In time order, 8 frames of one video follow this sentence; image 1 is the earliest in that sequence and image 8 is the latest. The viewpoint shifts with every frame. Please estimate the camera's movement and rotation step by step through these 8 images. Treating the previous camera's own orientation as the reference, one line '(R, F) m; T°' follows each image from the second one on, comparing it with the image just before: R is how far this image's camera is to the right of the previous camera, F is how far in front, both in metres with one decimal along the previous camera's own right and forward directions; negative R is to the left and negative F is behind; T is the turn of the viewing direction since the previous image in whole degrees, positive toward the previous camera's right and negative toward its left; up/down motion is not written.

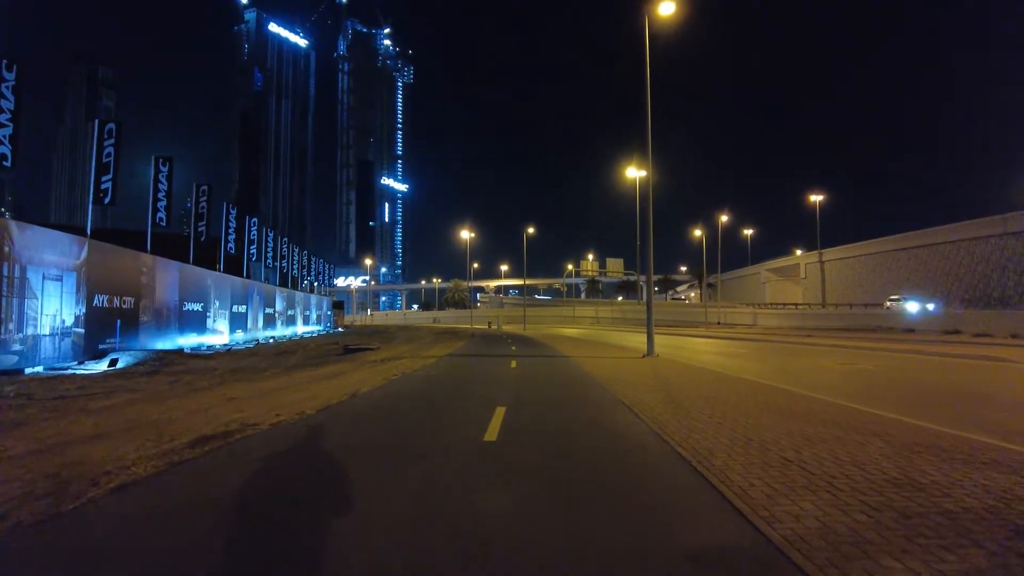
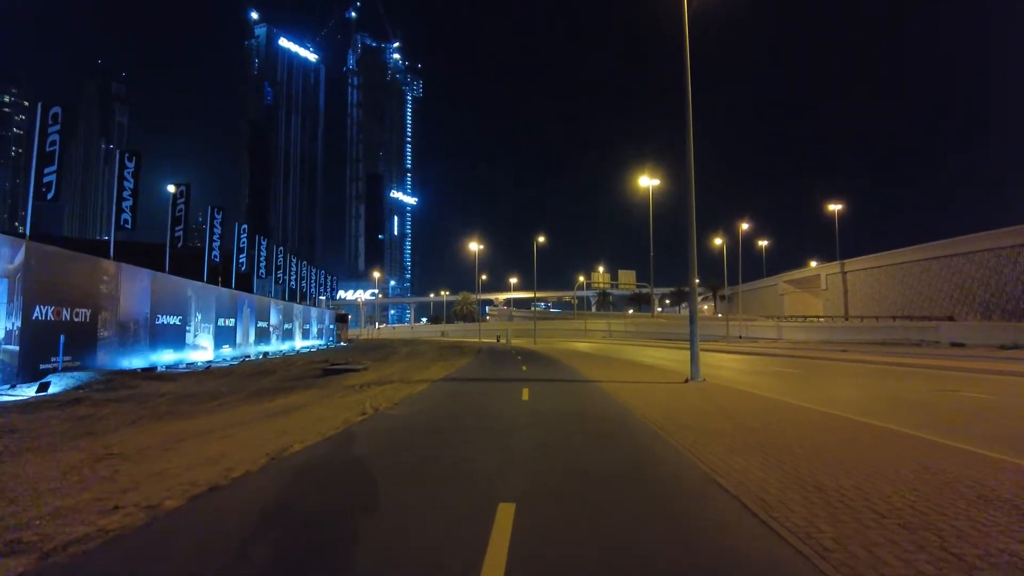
(0.0, +3.2) m; -1°
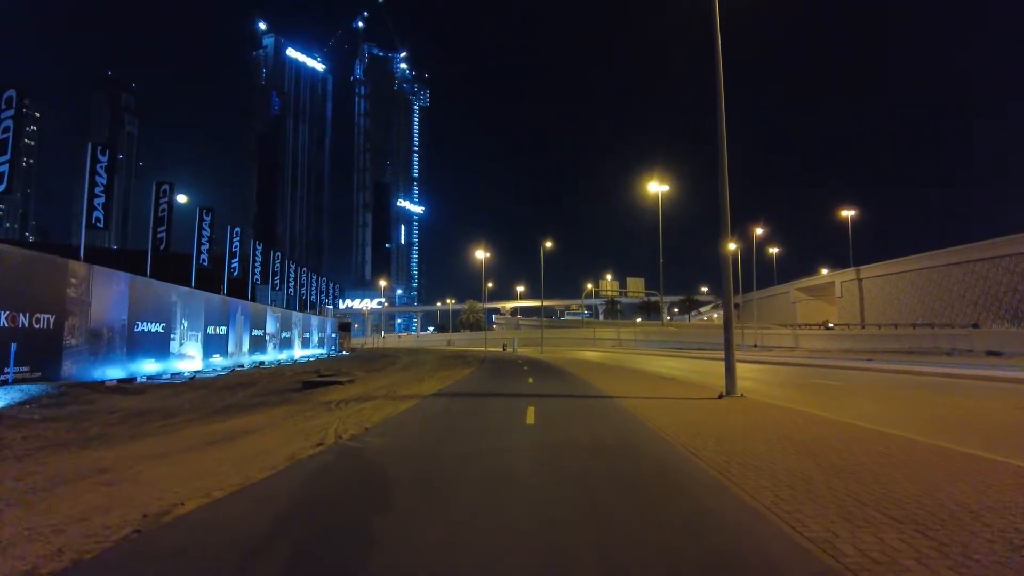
(+0.1, +2.0) m; -1°
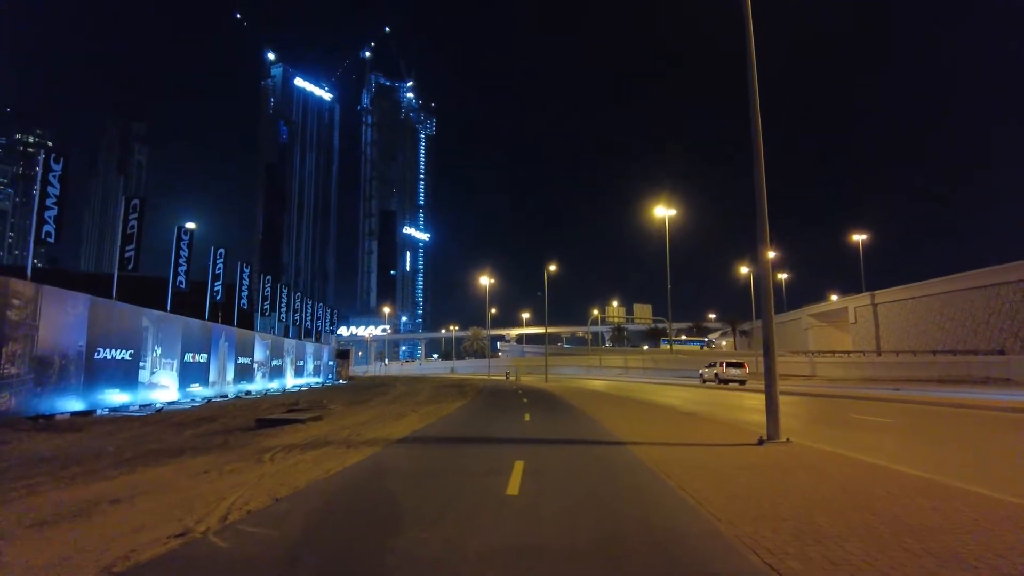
(+0.3, +2.3) m; -1°
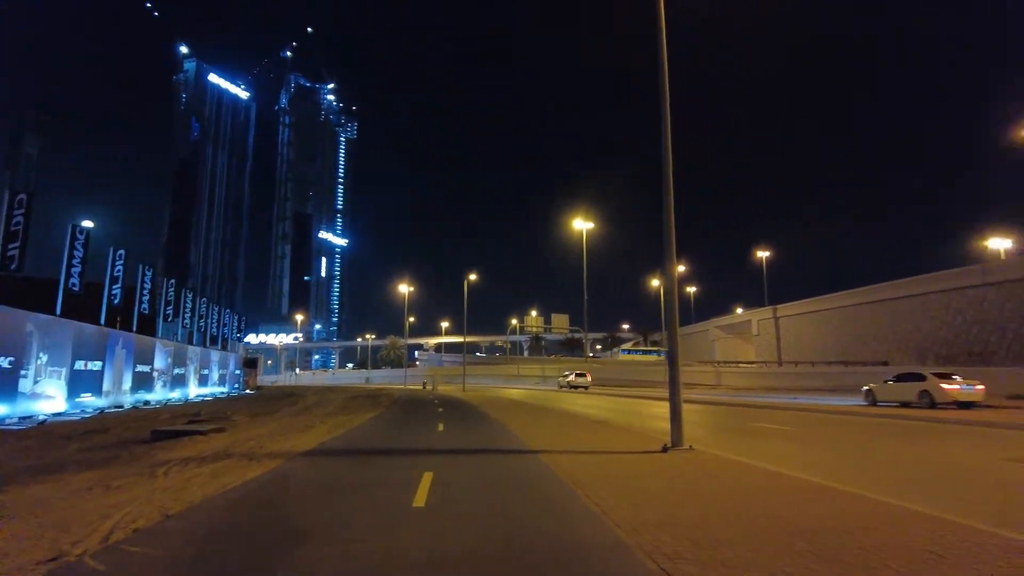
(+0.1, 0.0) m; +7°
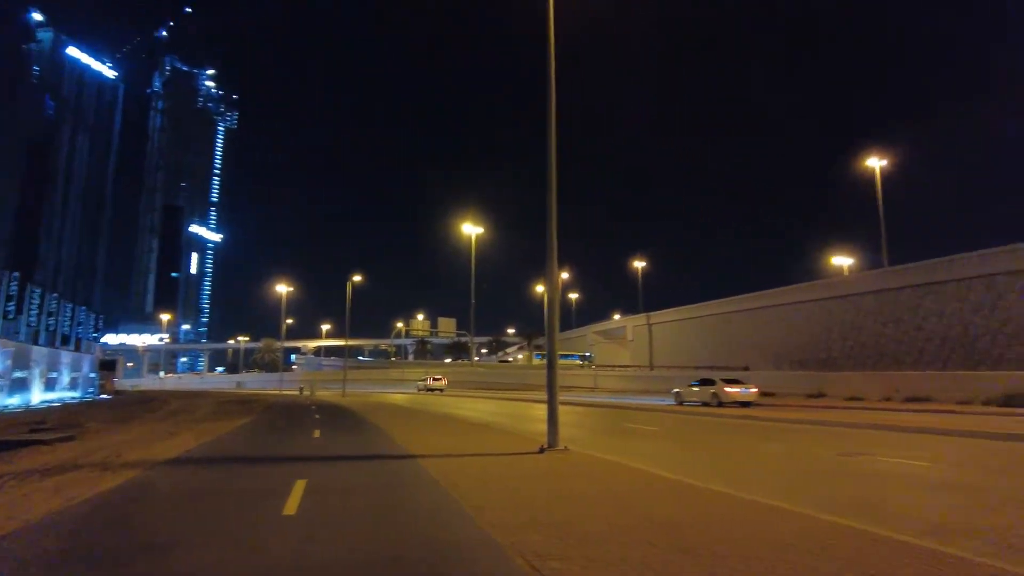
(0.0, -0.1) m; +10°
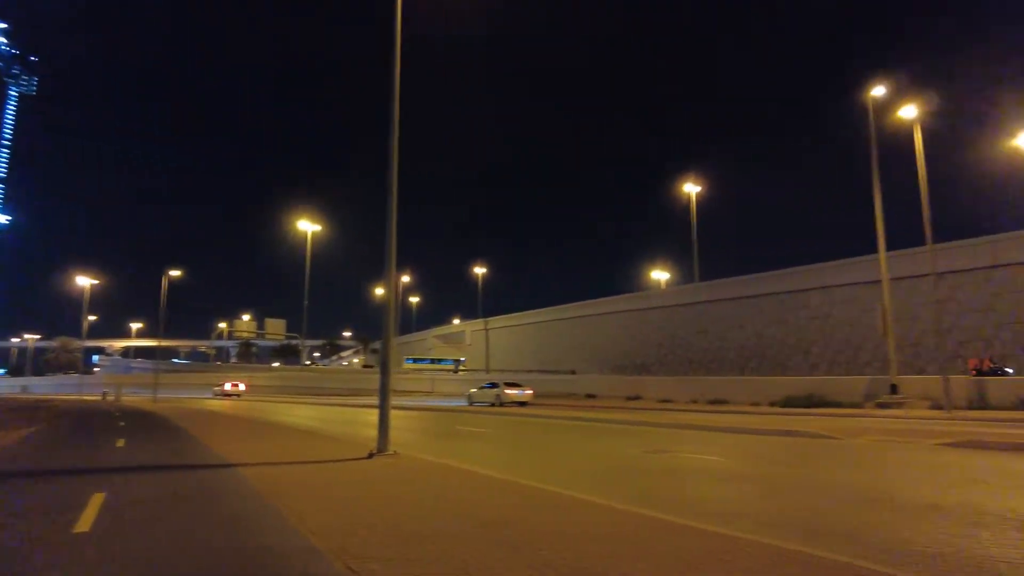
(+0.1, -0.2) m; +14°
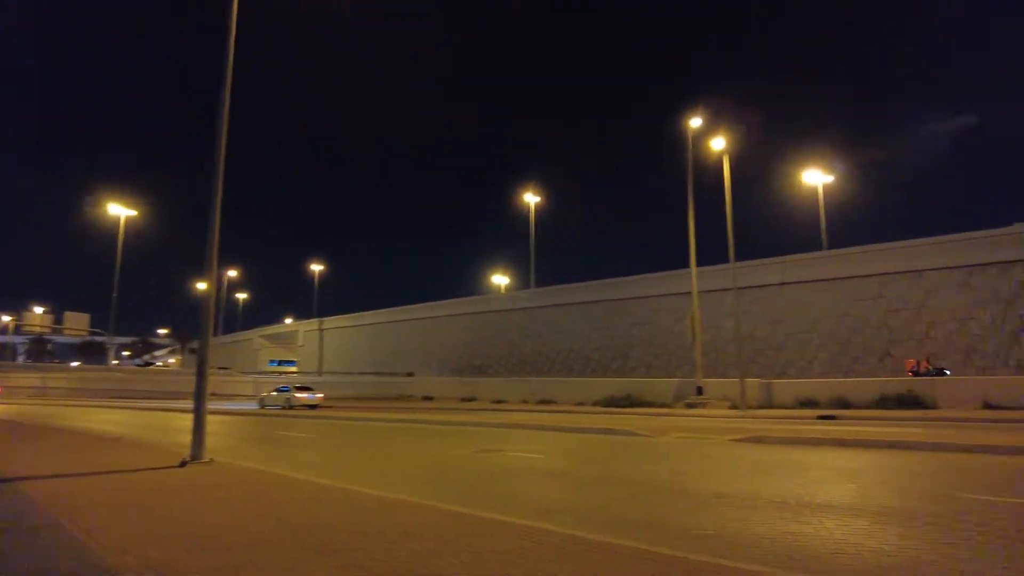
(+0.1, -0.2) m; +14°
